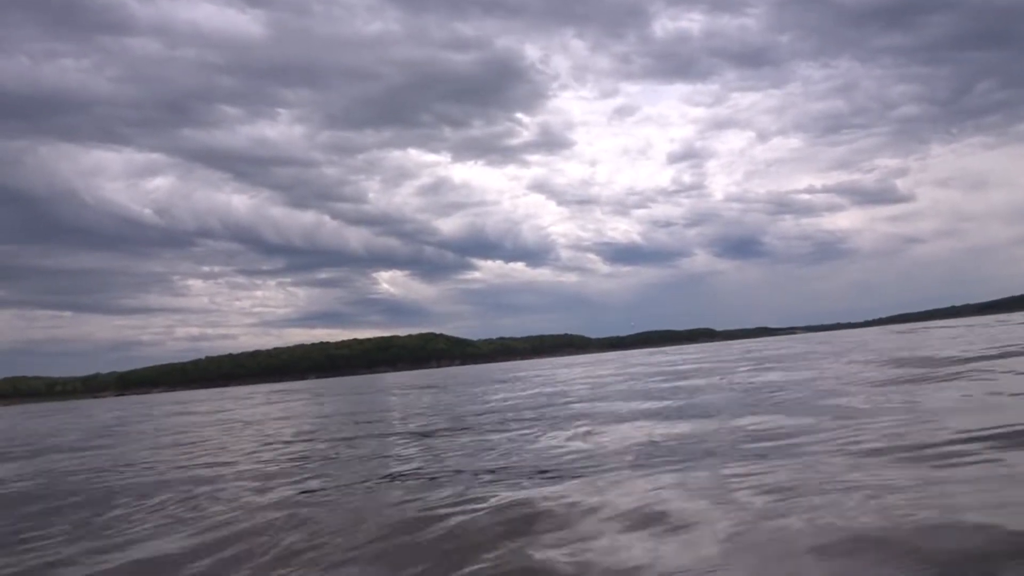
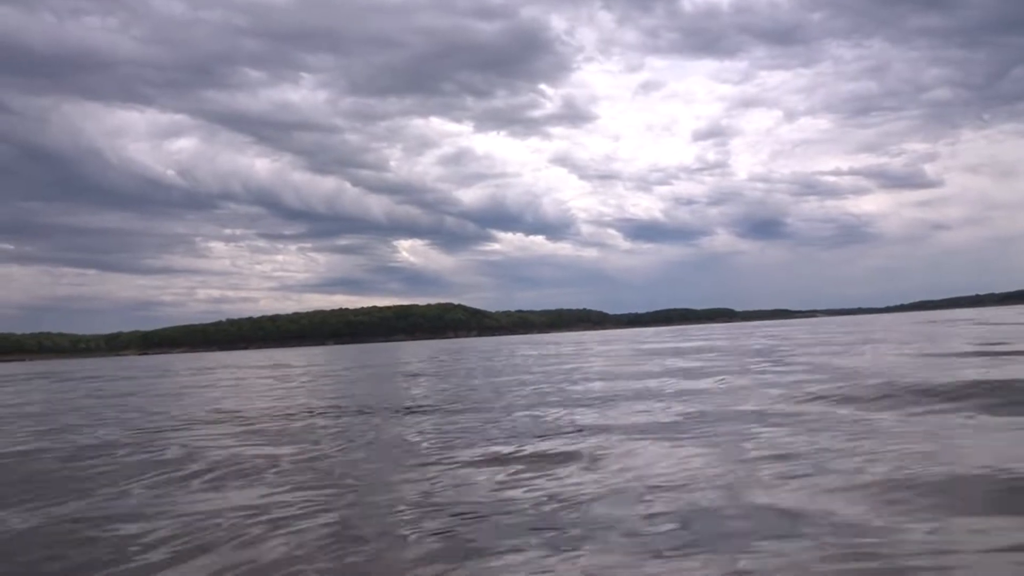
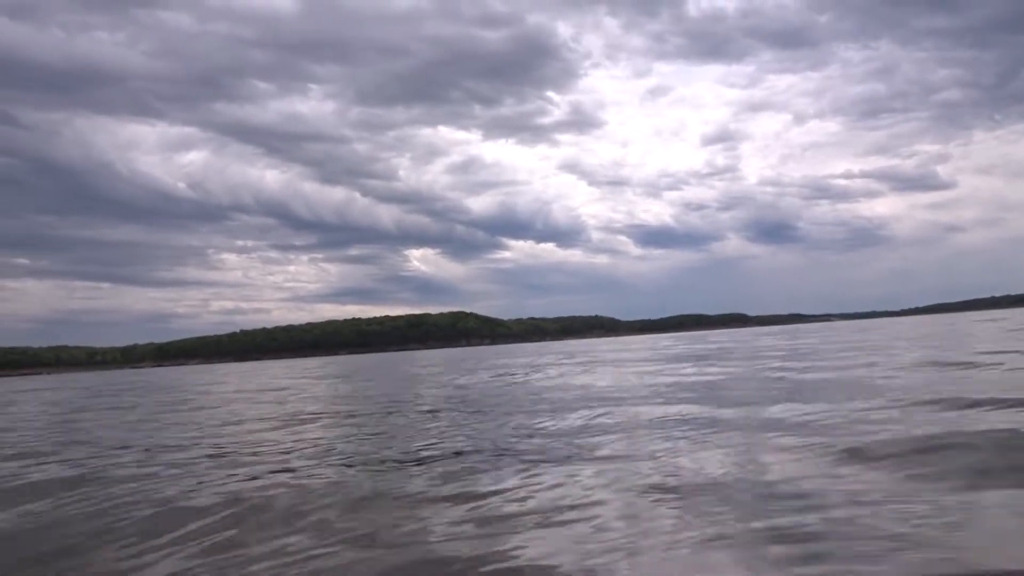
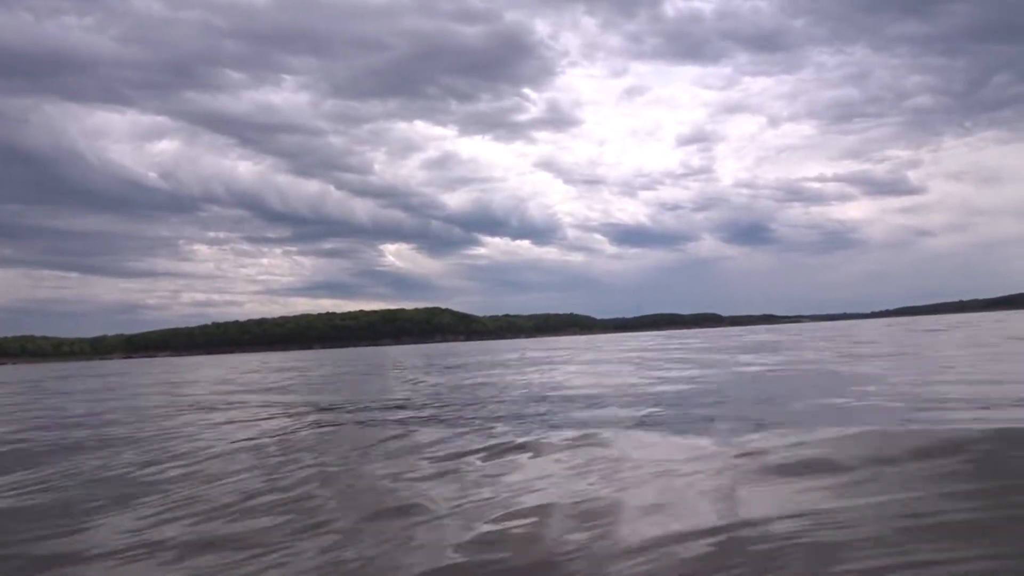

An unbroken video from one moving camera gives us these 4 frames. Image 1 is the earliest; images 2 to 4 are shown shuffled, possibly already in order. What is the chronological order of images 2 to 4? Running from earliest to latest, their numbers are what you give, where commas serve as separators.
2, 3, 4
